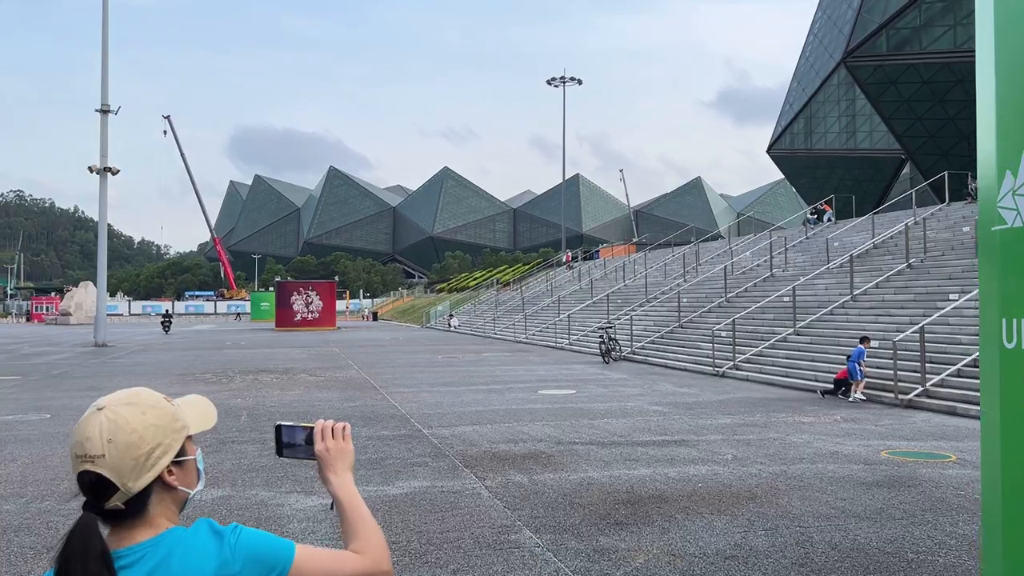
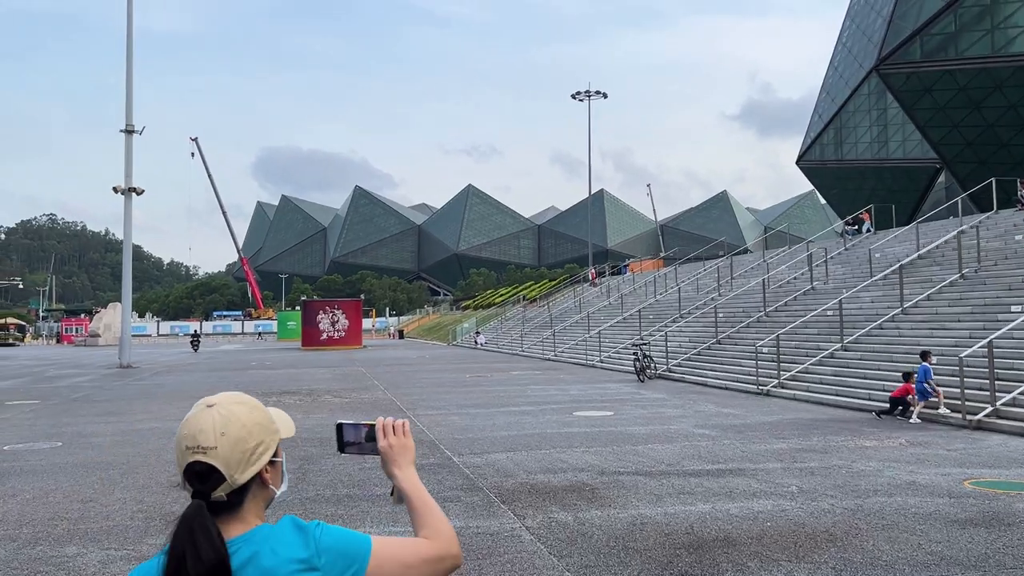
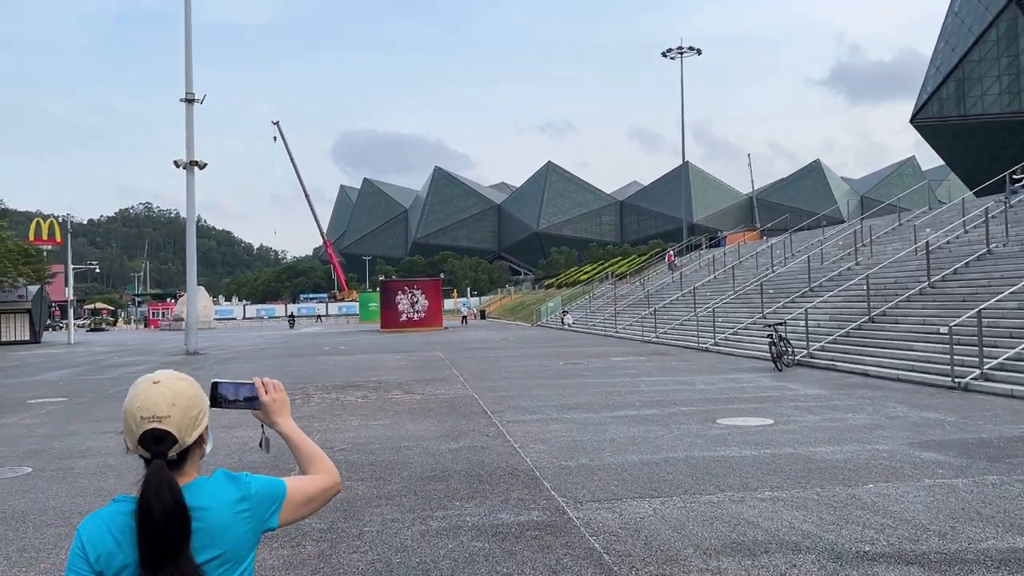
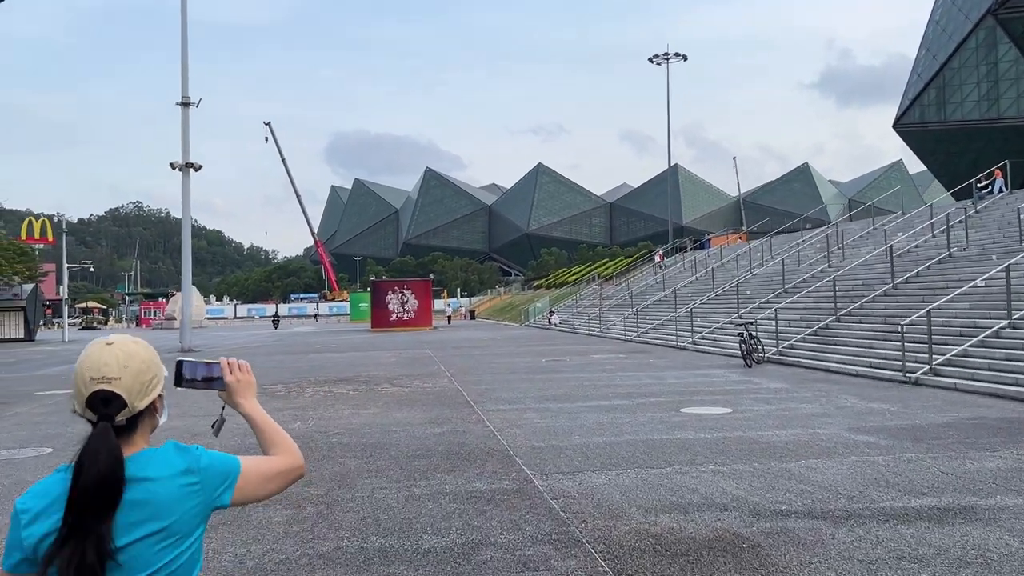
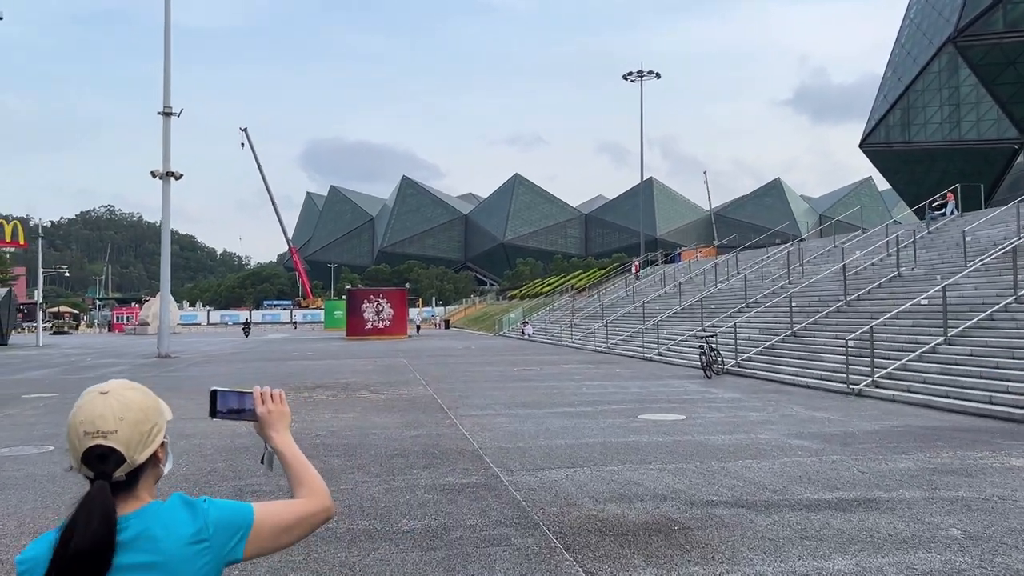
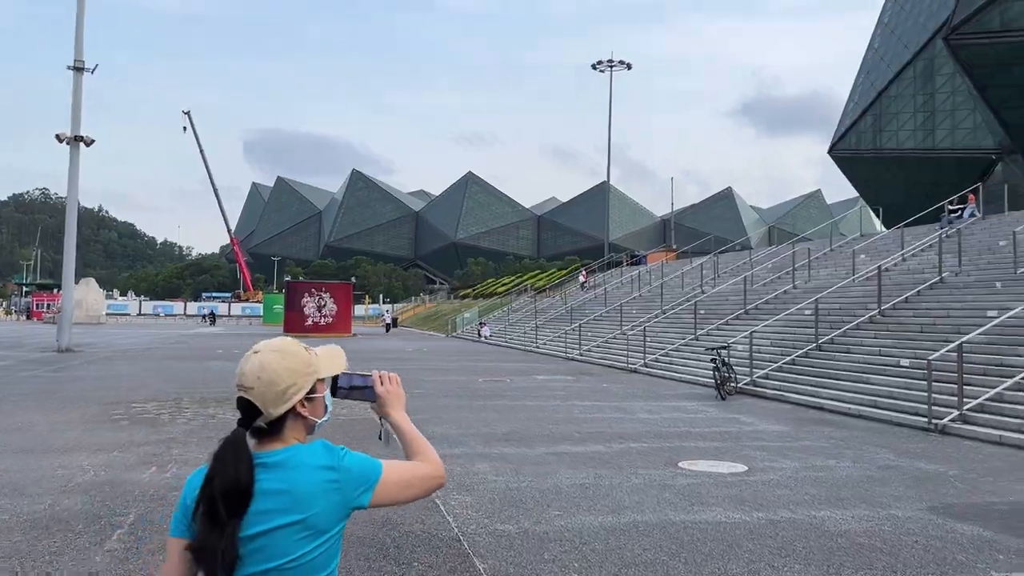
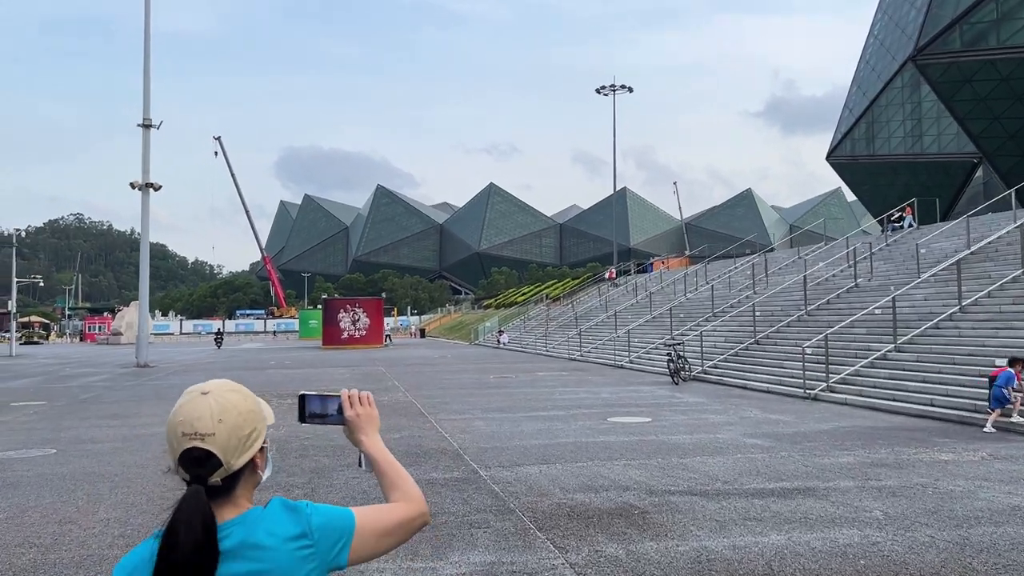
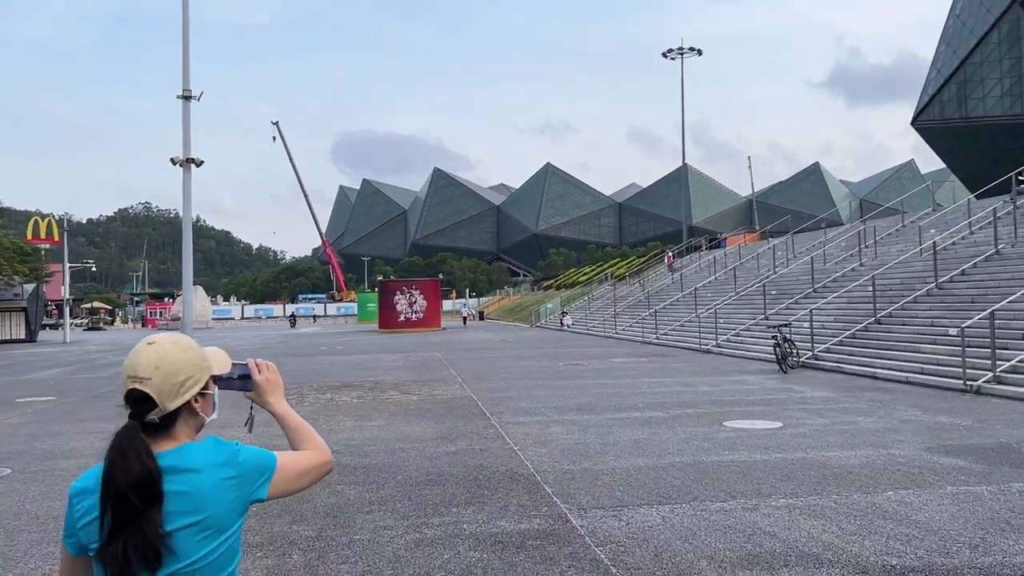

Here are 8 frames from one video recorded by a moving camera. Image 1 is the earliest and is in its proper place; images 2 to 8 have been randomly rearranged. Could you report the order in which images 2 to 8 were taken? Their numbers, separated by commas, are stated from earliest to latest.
2, 7, 5, 4, 3, 8, 6
